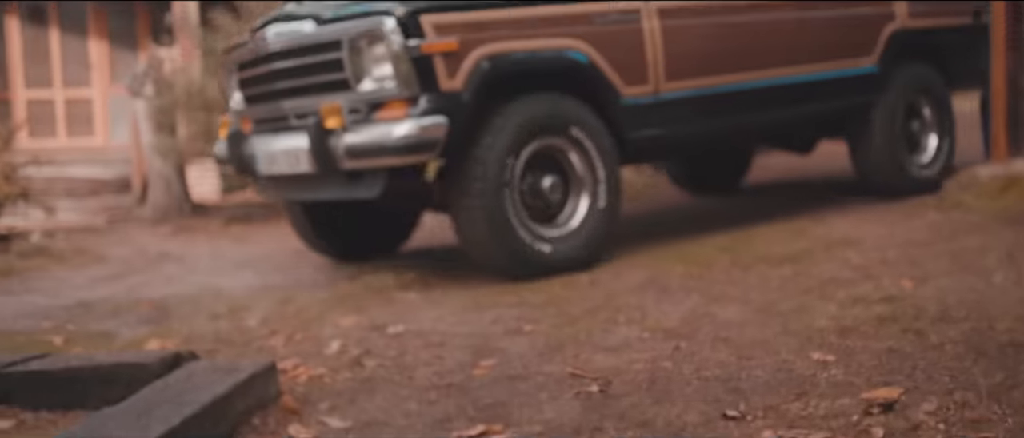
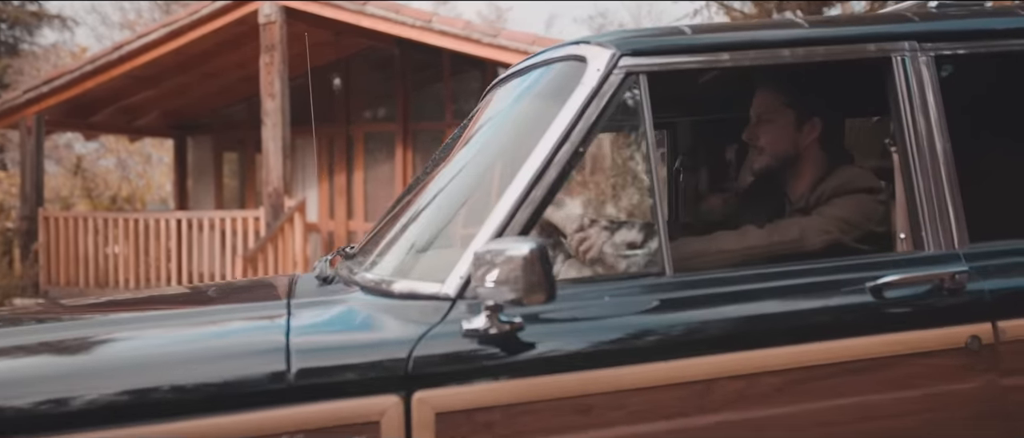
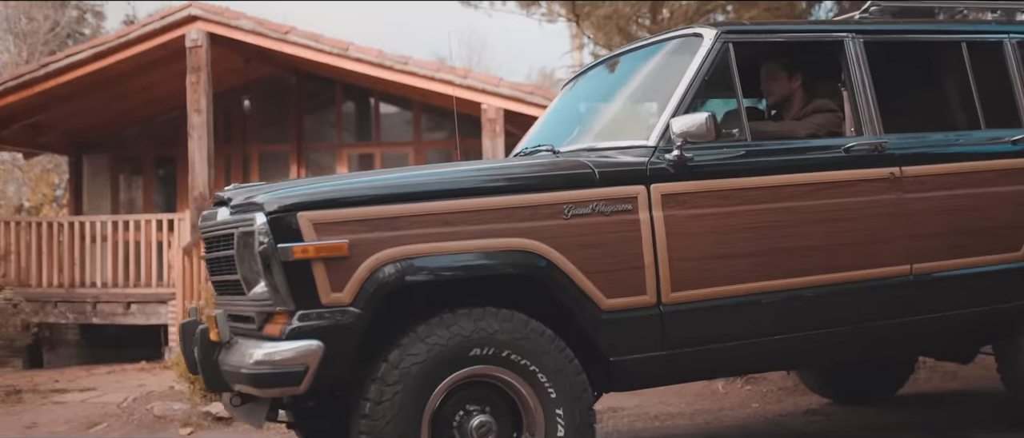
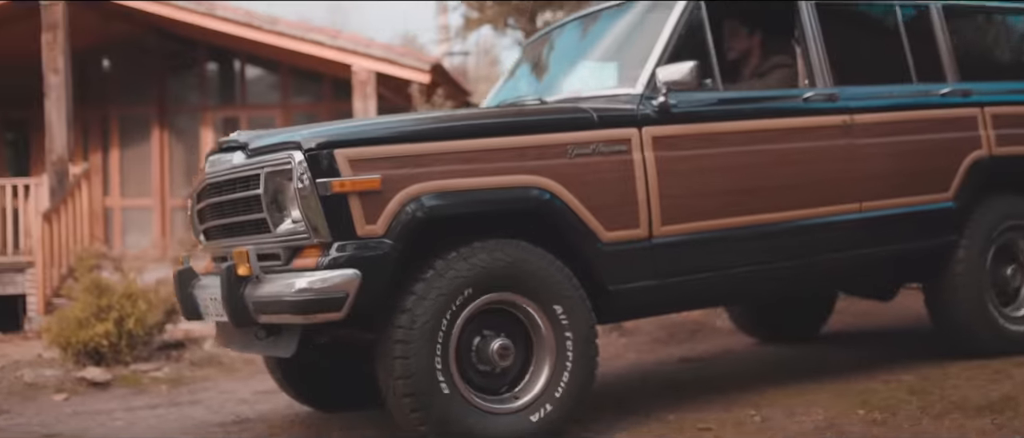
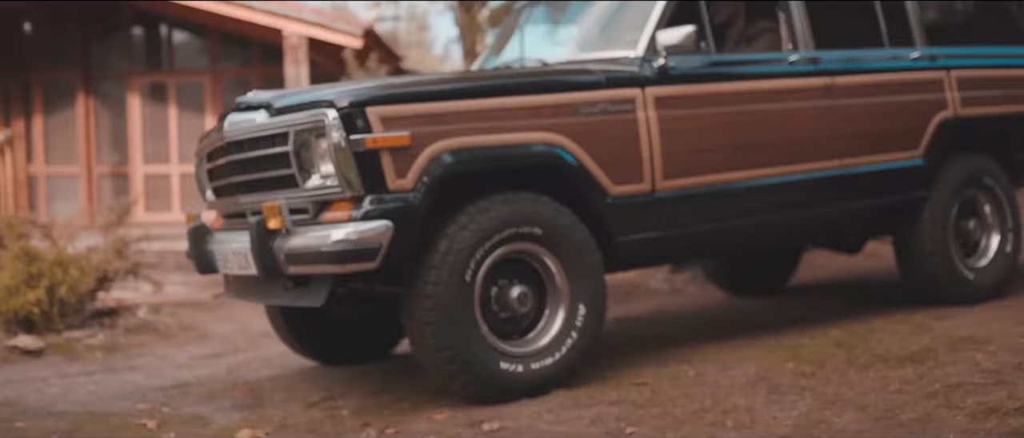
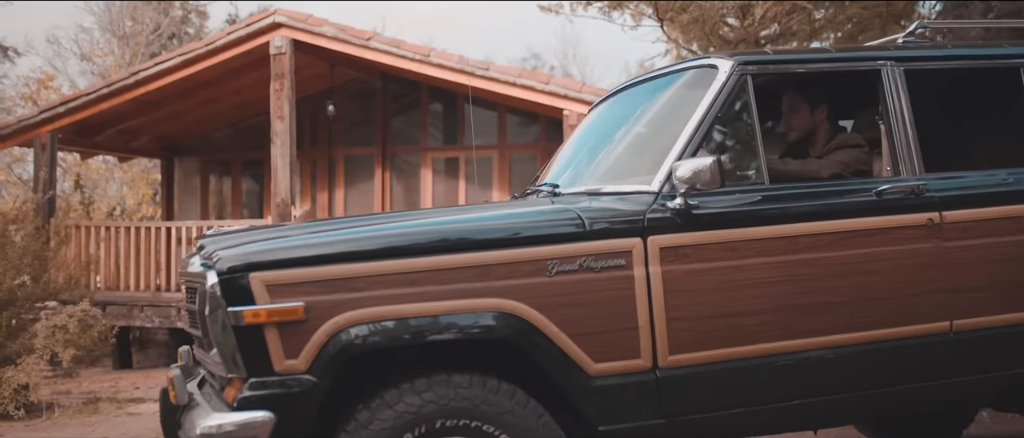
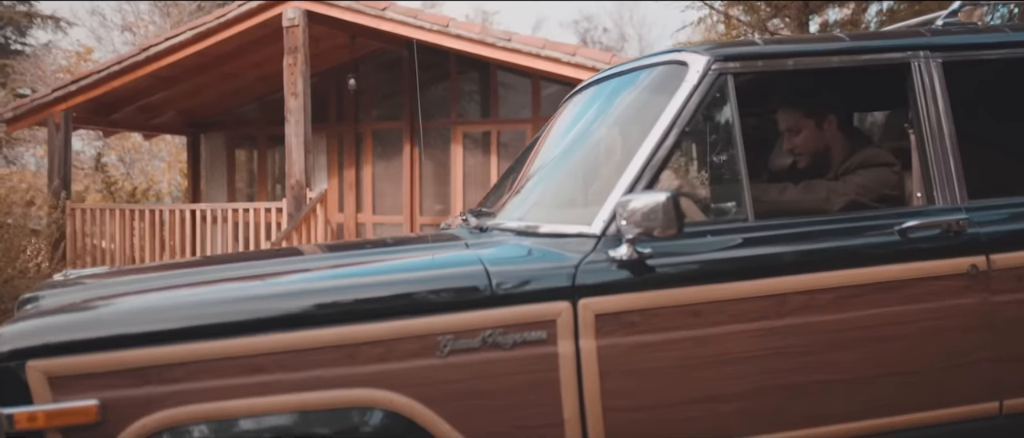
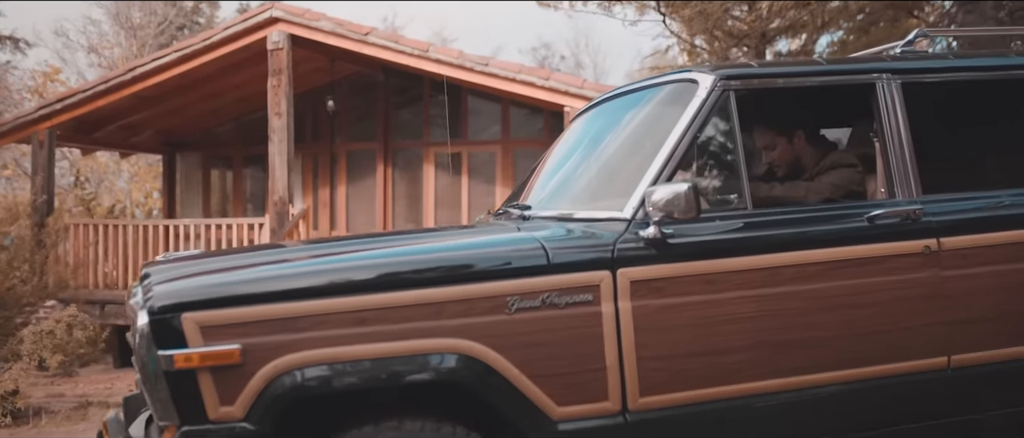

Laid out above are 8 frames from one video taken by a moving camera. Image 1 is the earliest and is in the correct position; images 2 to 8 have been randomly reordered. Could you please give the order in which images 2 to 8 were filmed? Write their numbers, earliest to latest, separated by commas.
5, 4, 3, 6, 8, 7, 2
